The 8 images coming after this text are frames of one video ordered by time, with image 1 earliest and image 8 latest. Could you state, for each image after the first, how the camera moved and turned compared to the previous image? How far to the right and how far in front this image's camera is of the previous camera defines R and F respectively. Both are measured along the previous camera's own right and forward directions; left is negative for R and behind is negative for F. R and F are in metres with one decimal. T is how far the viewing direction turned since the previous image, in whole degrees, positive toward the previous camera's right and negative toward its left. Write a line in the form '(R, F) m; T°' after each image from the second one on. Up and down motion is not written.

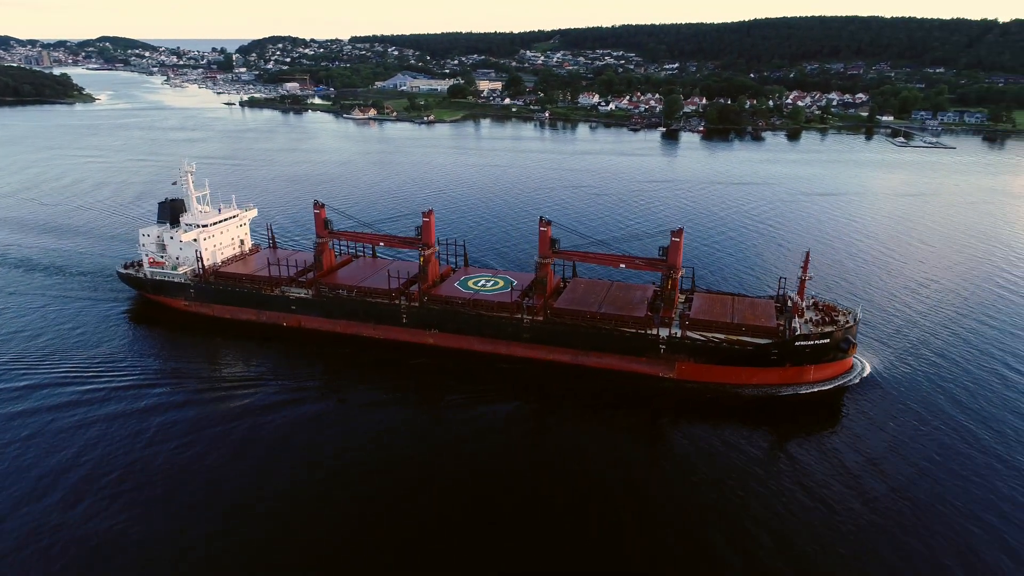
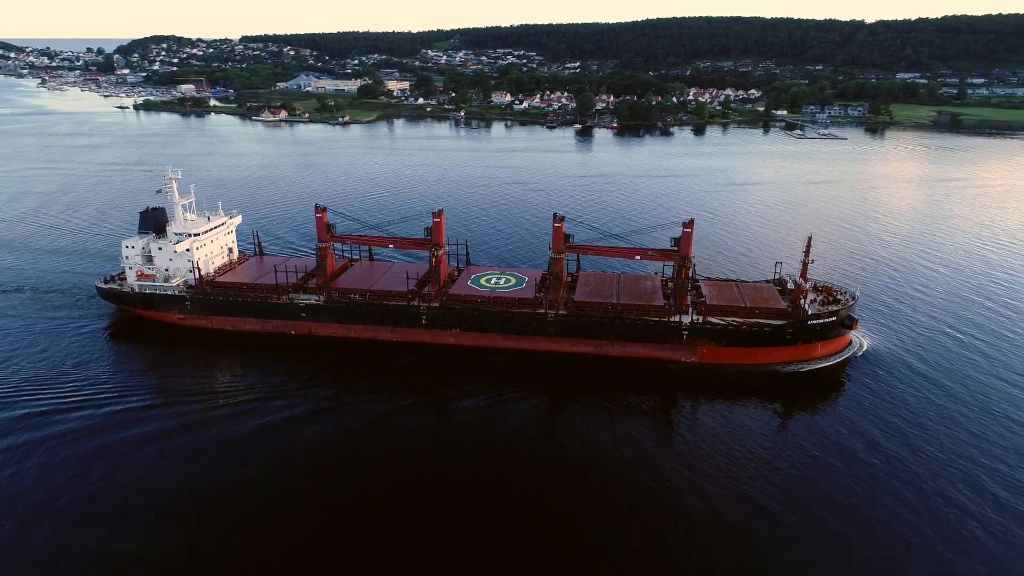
(-3.4, +0.1) m; +6°
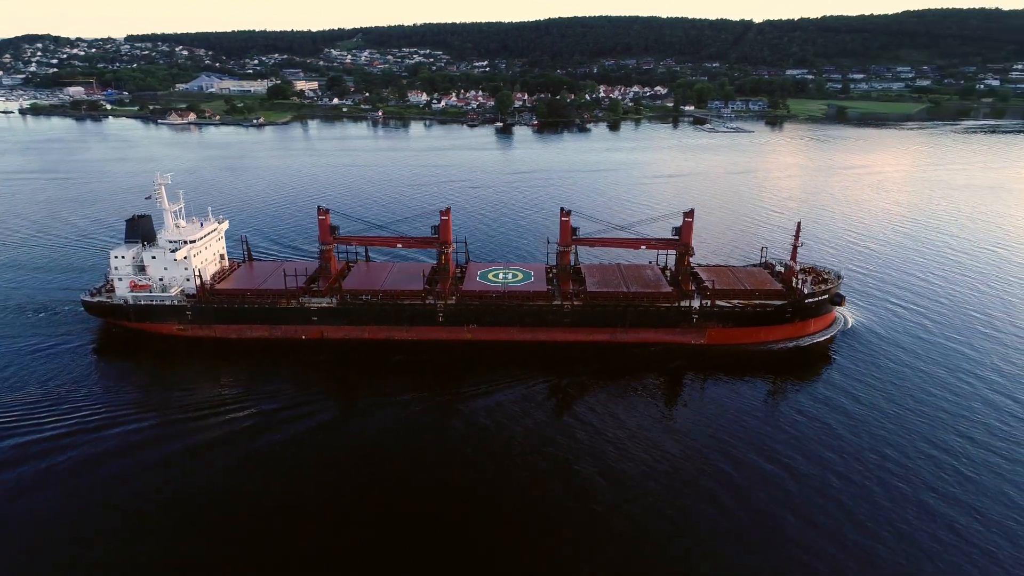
(-3.1, -0.2) m; +6°
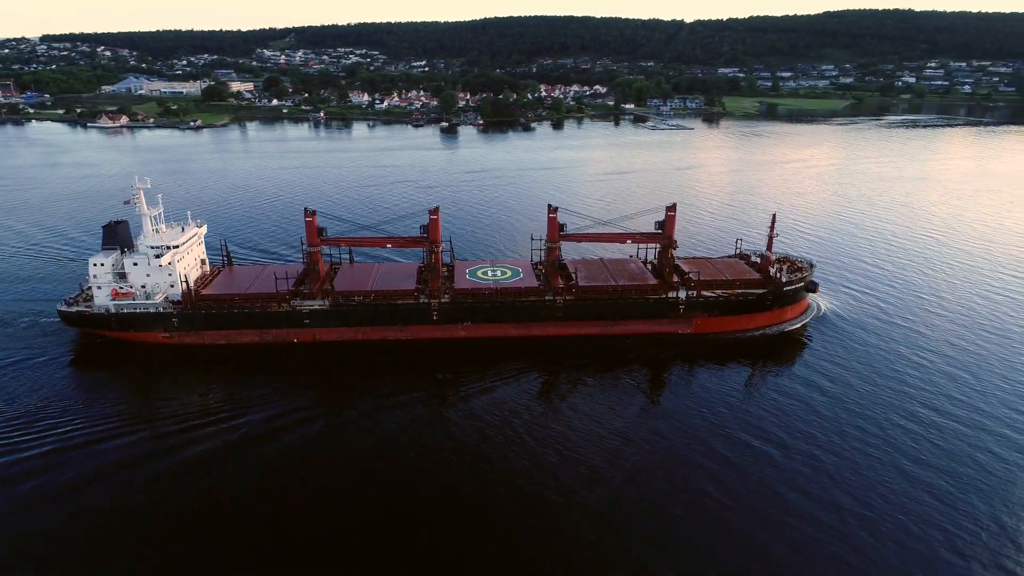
(-1.4, -0.3) m; +4°
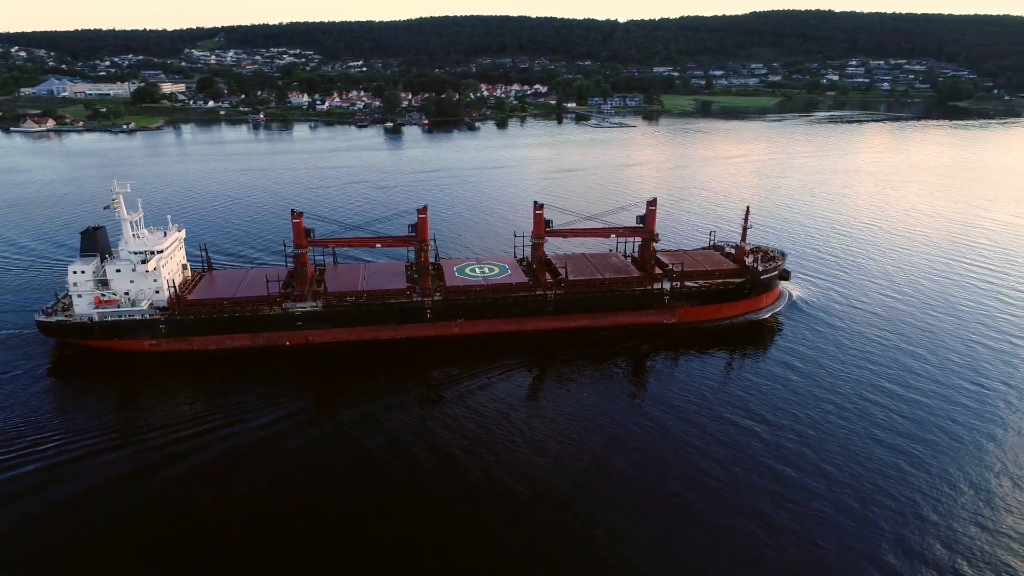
(-1.4, -0.4) m; +4°
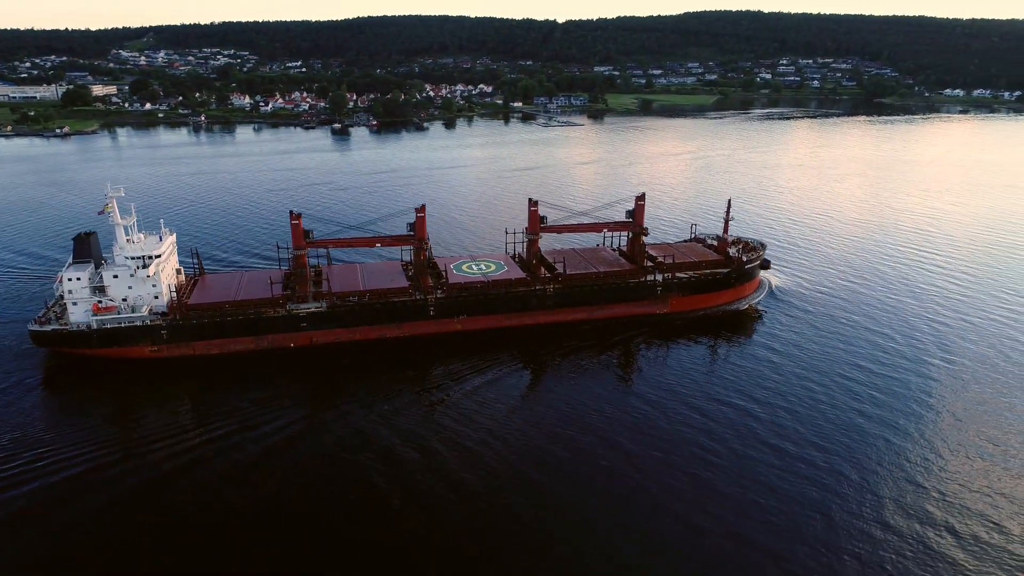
(-1.7, -0.6) m; +4°
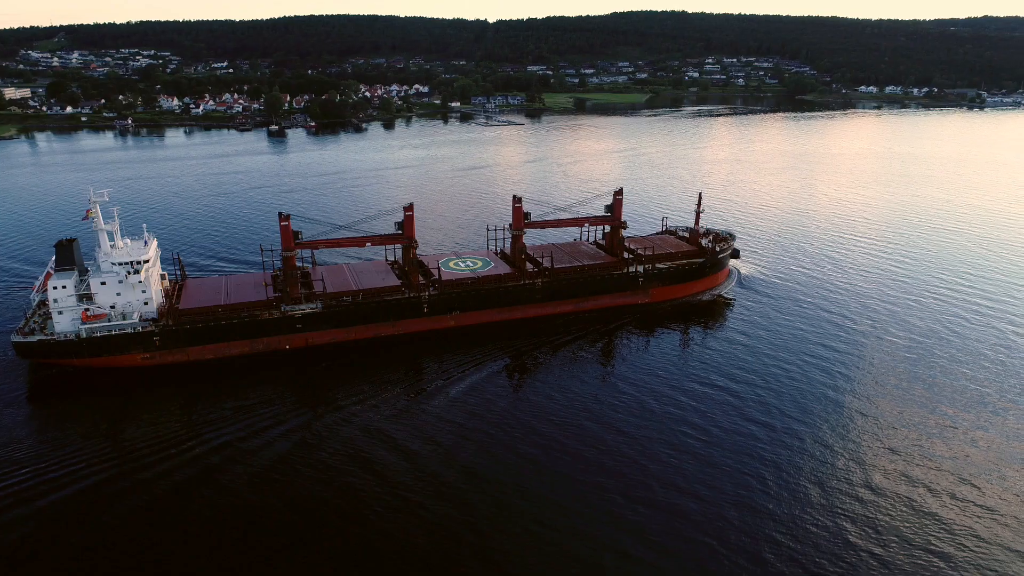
(-1.6, -0.7) m; +5°
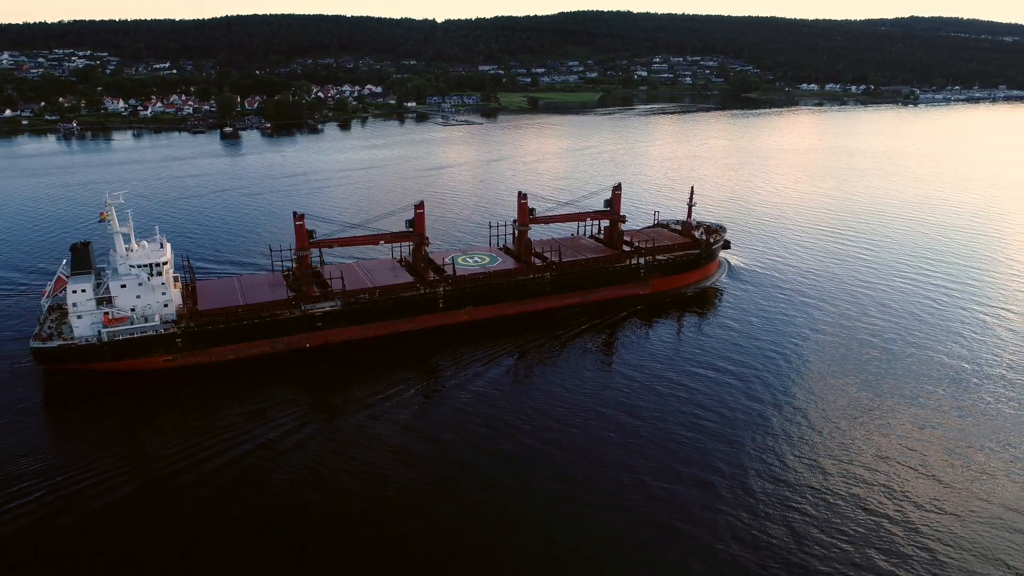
(-2.1, -0.8) m; +3°
